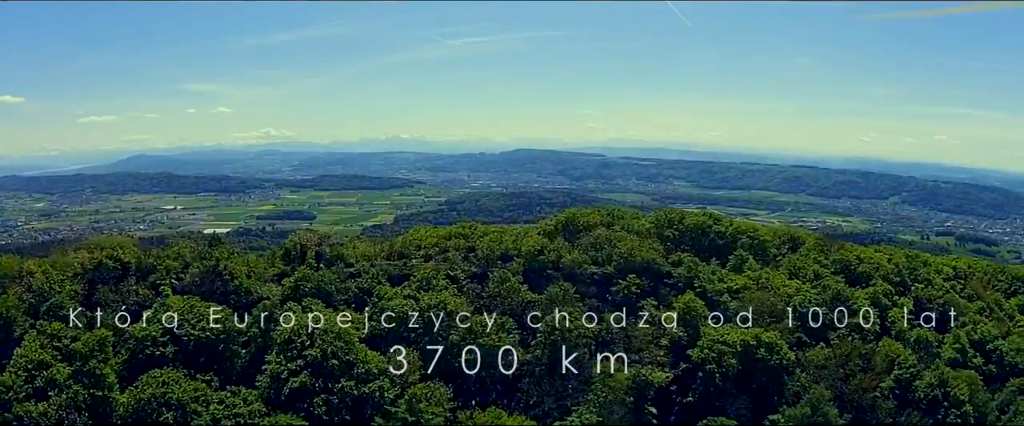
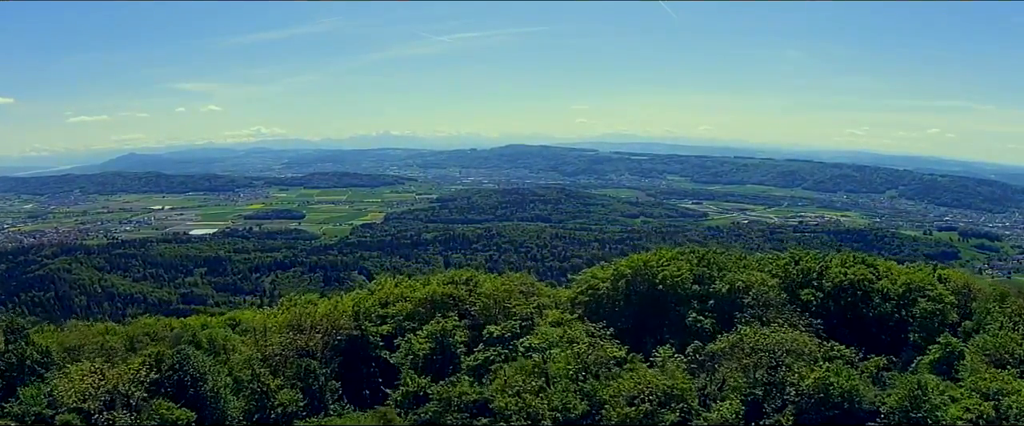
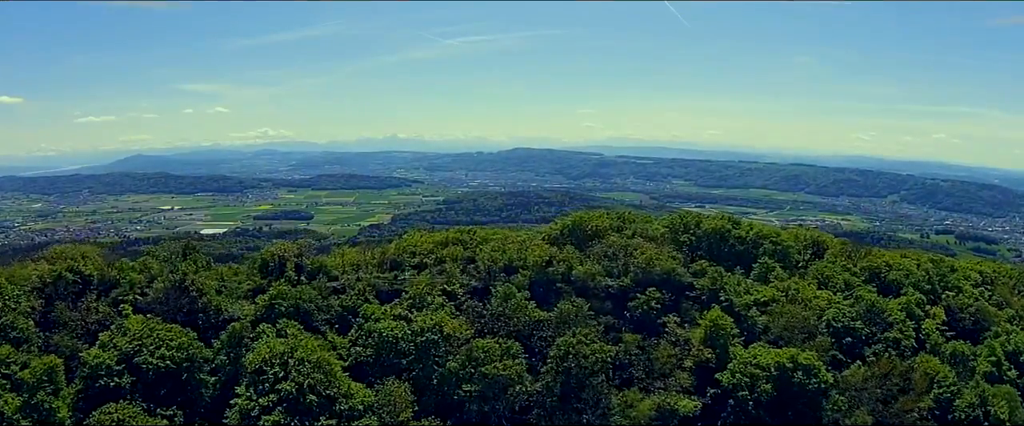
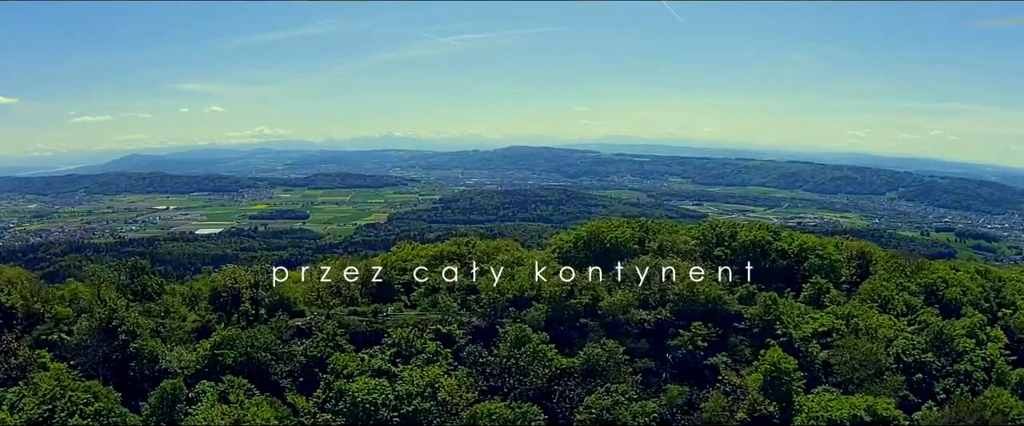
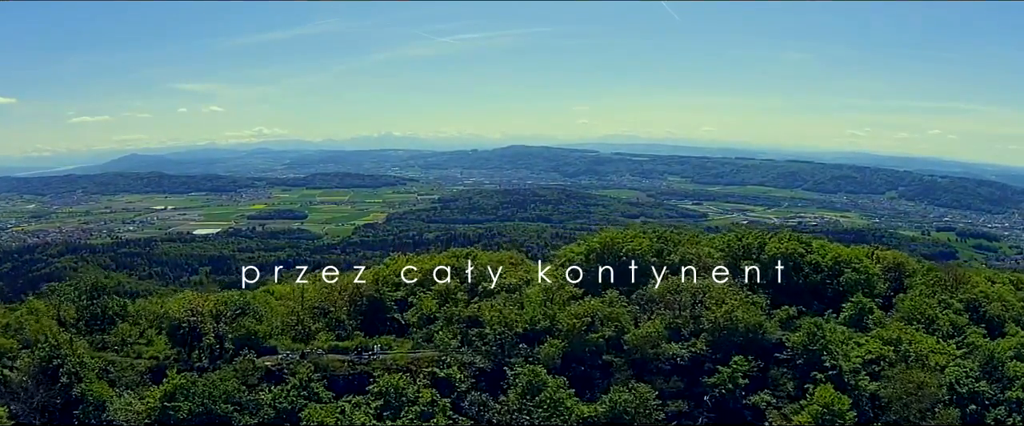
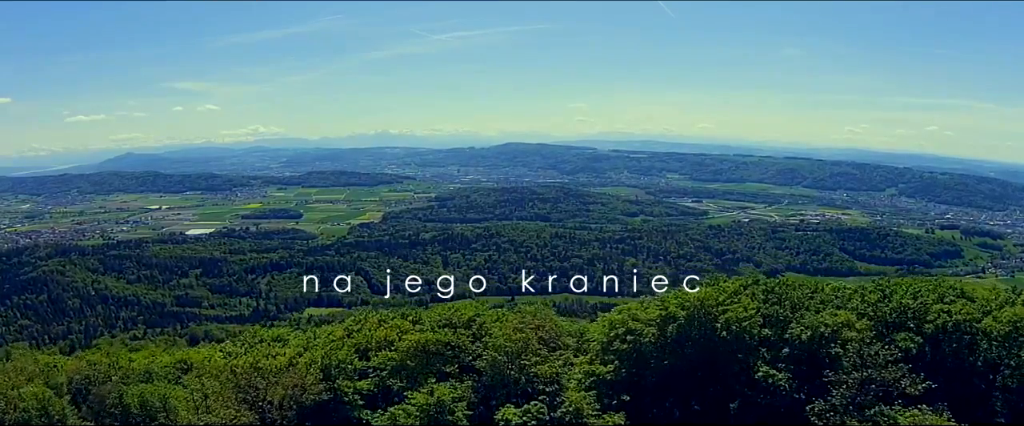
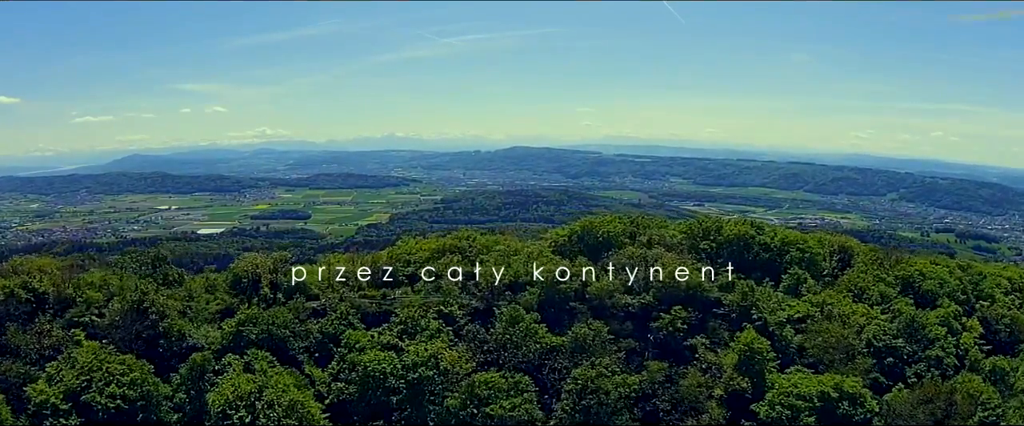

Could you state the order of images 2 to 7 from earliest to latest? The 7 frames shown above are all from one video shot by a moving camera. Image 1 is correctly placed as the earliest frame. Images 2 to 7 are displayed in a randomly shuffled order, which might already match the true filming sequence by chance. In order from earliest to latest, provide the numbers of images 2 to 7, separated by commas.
3, 7, 4, 5, 2, 6
